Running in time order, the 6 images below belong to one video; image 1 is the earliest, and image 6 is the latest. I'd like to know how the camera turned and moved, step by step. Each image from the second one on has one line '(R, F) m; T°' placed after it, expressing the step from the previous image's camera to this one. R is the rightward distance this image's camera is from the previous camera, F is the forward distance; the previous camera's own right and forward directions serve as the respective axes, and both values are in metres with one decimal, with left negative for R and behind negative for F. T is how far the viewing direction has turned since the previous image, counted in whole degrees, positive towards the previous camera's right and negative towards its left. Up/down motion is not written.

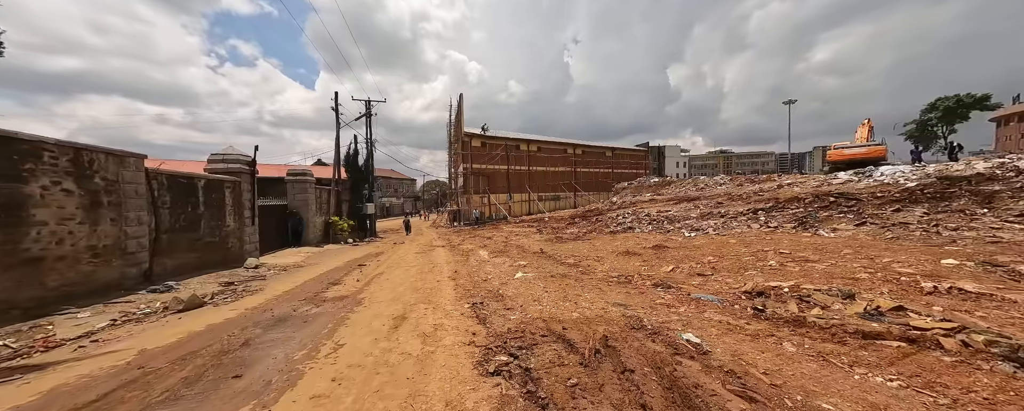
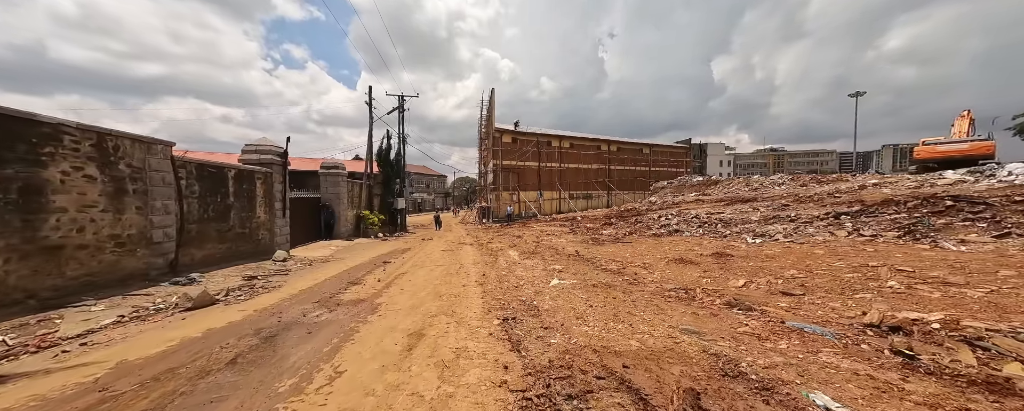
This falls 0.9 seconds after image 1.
(-0.2, +0.9) m; -6°
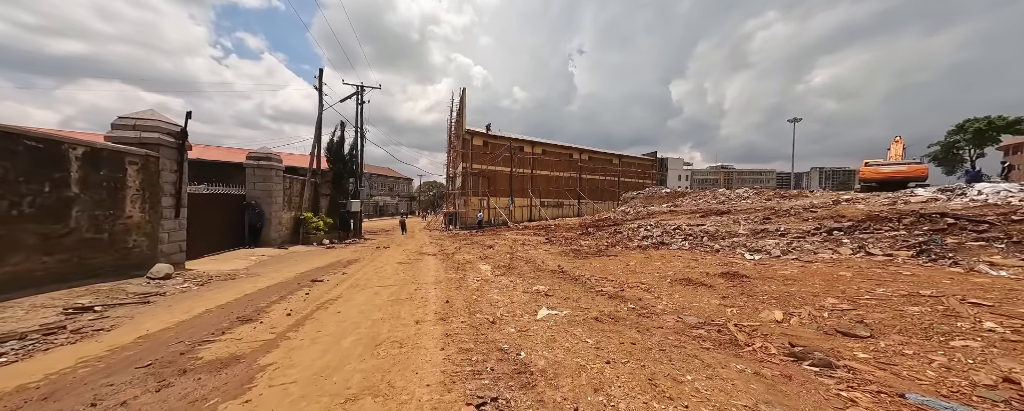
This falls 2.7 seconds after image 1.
(-0.1, +1.7) m; +6°
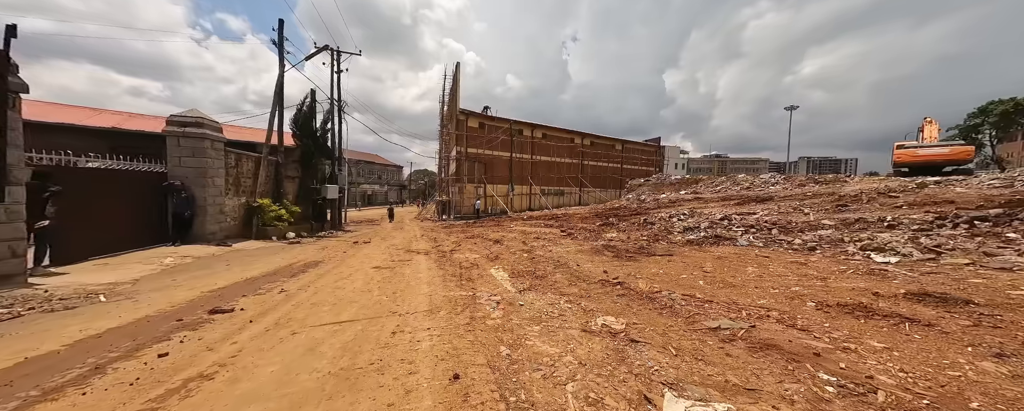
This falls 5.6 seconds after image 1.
(-0.8, +2.8) m; +2°
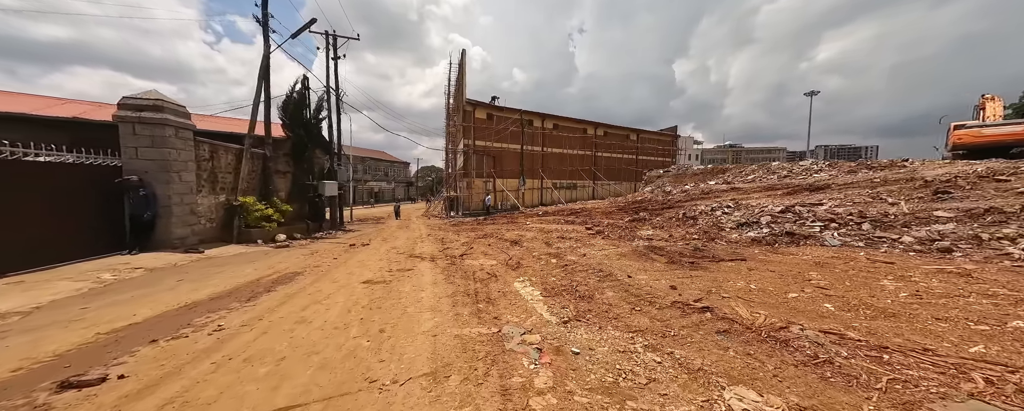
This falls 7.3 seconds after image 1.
(-0.4, +1.7) m; -1°
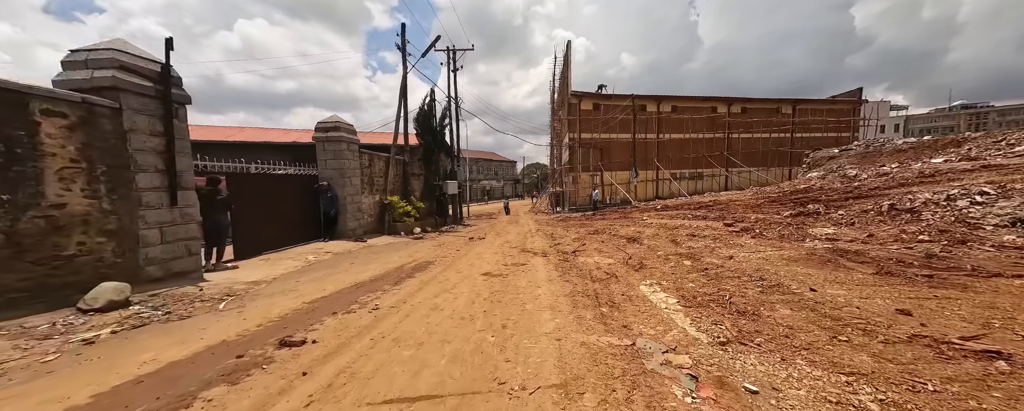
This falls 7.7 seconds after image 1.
(-0.3, +0.3) m; -21°
